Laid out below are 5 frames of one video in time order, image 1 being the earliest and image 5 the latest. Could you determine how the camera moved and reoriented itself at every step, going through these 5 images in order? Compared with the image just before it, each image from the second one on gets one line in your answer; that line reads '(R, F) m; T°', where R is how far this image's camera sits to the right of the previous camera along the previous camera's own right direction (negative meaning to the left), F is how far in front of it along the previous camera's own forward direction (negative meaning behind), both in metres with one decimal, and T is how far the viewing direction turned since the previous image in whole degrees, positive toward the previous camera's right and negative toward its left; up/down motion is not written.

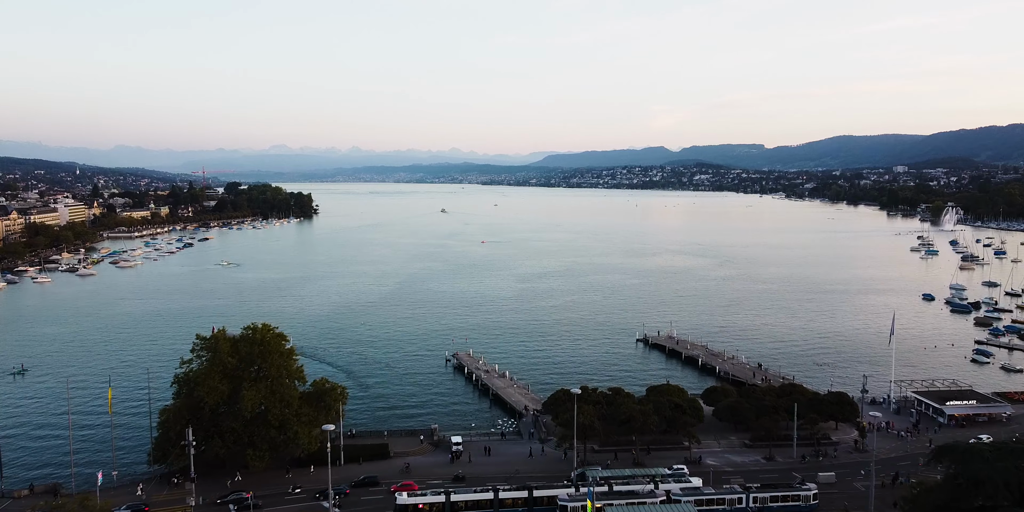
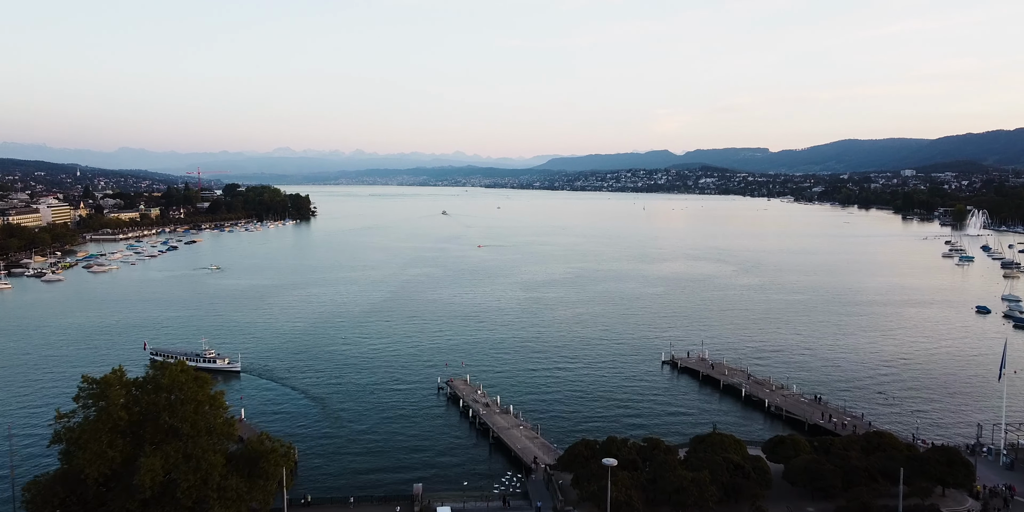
(-0.1, +3.9) m; 0°
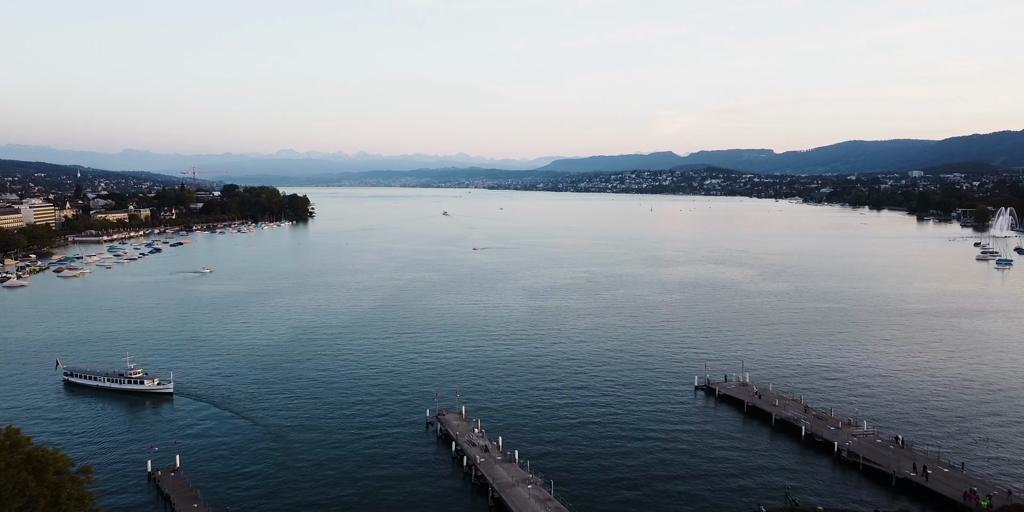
(0.0, +3.7) m; 0°
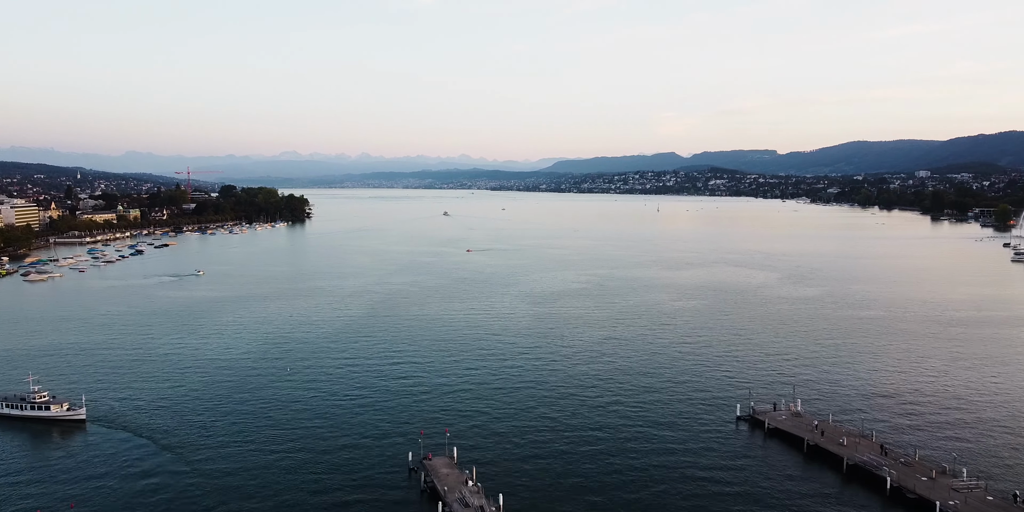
(0.0, +3.4) m; 0°
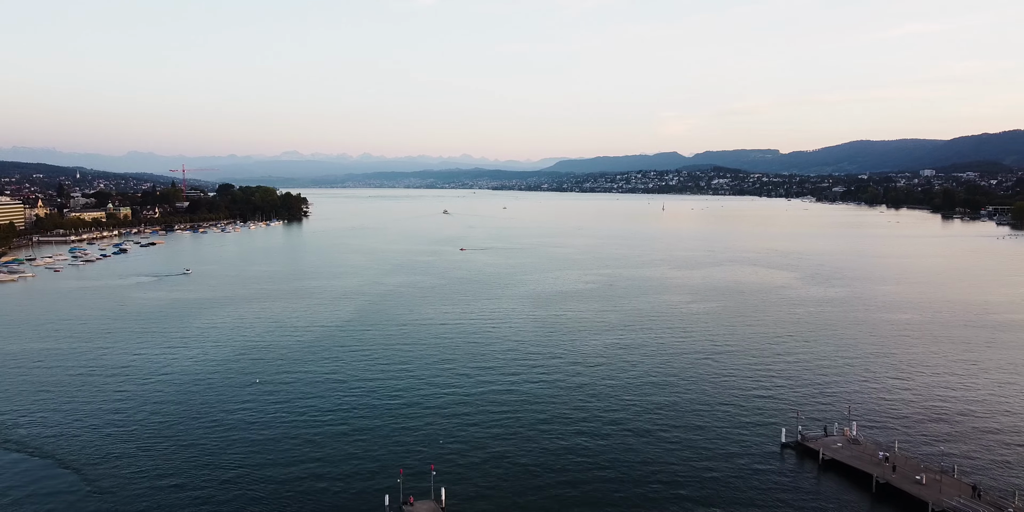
(0.0, +2.6) m; 0°
